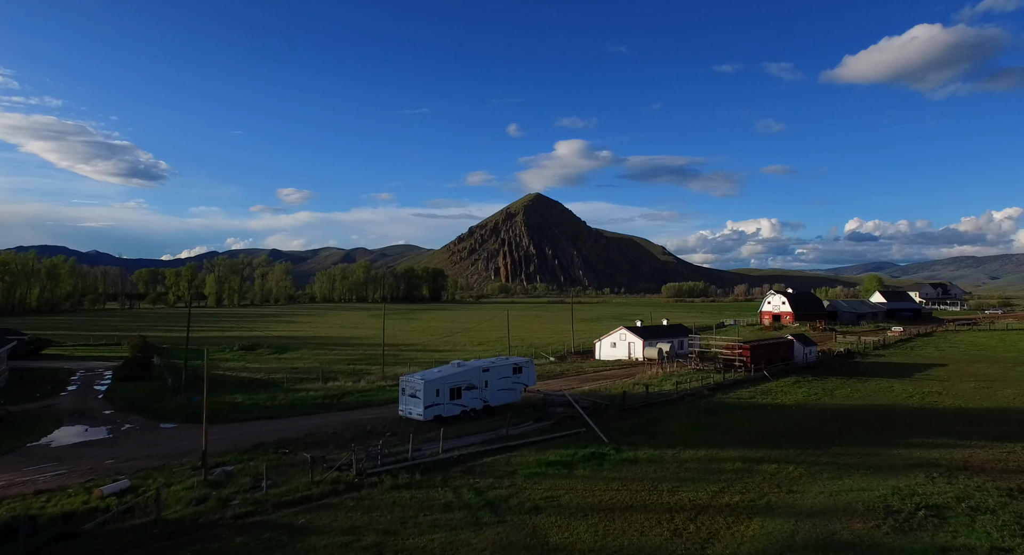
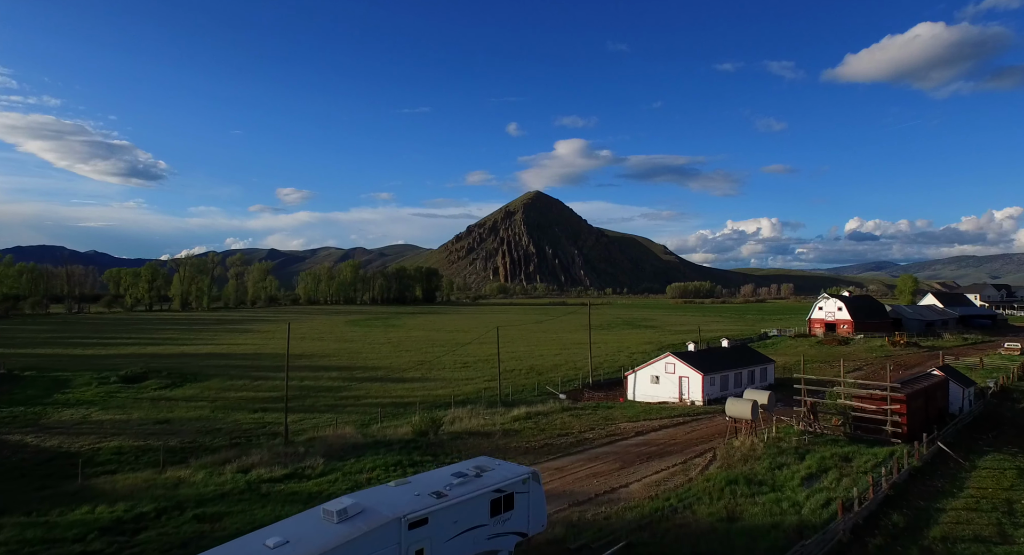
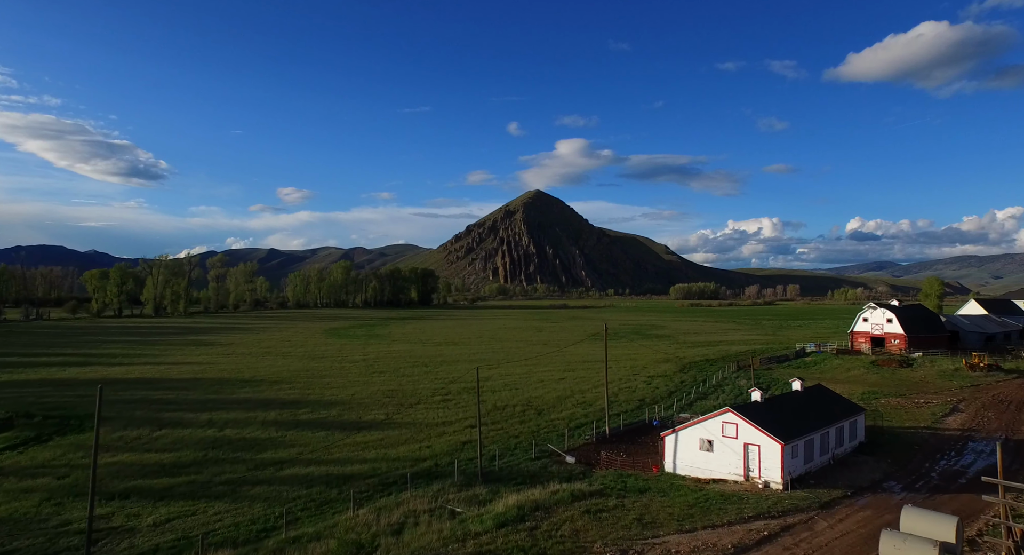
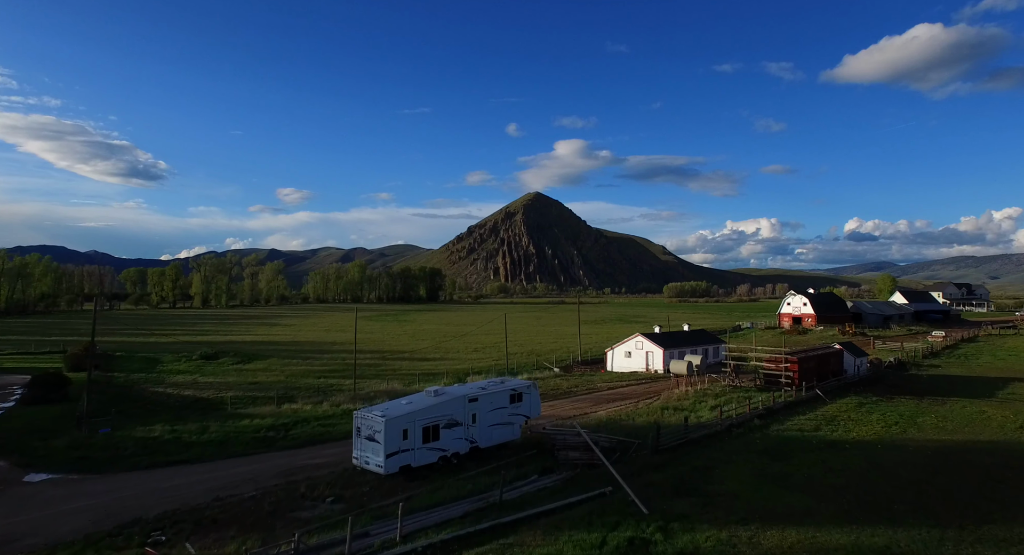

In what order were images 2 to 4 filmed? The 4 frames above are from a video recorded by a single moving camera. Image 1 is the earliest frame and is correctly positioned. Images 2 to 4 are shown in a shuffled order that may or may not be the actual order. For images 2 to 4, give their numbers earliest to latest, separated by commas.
4, 2, 3
